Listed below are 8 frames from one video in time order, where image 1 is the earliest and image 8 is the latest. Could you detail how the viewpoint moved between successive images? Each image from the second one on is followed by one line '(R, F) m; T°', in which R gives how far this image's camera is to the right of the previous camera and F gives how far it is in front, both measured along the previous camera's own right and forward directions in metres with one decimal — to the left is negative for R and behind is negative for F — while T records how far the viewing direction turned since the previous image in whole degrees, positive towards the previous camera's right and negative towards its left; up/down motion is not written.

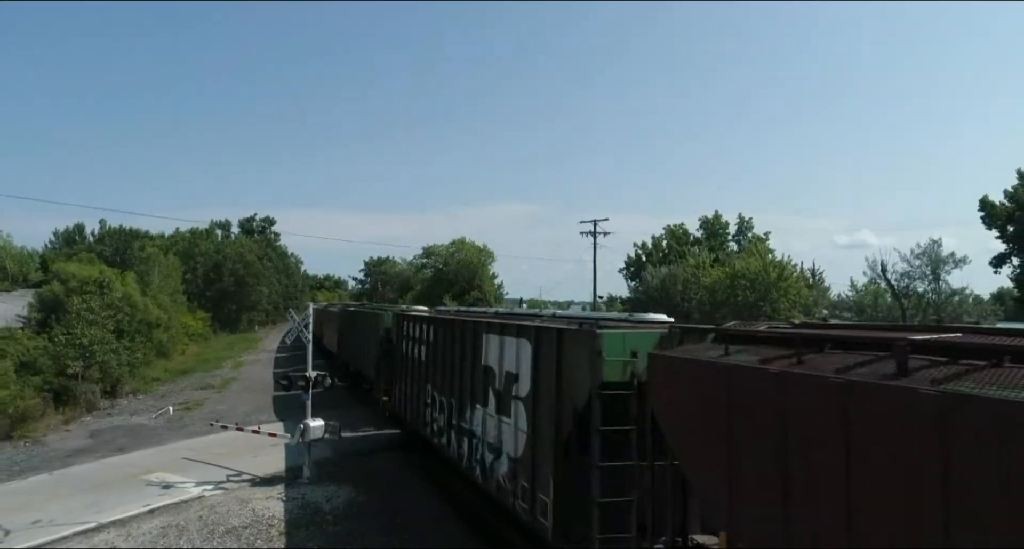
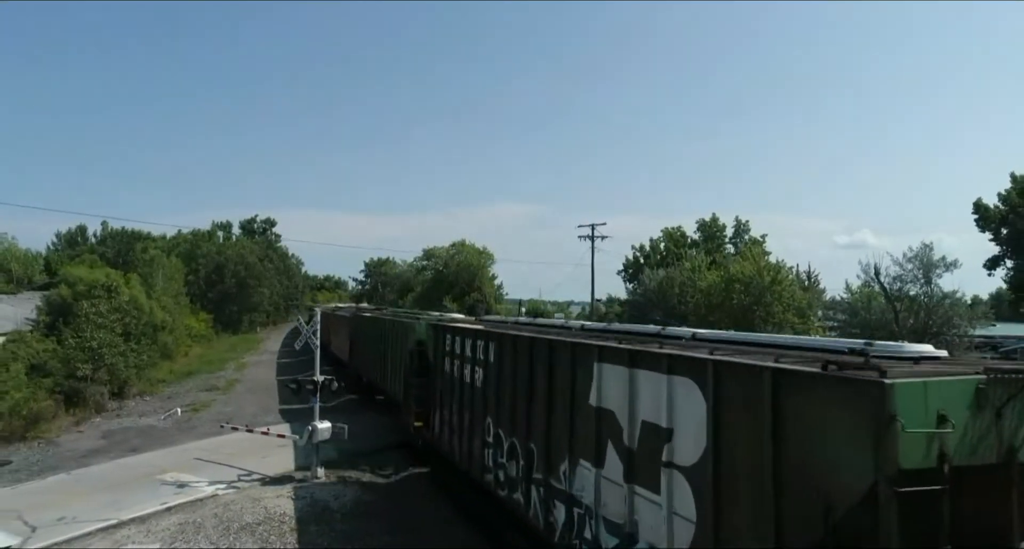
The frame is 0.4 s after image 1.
(0.0, -0.6) m; 0°
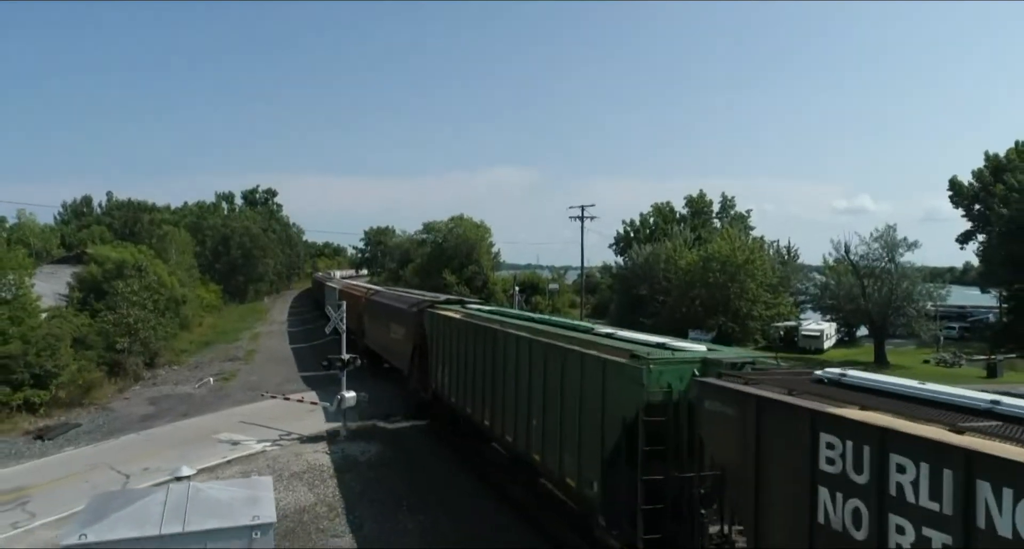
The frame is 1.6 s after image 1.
(+0.1, -2.7) m; 0°
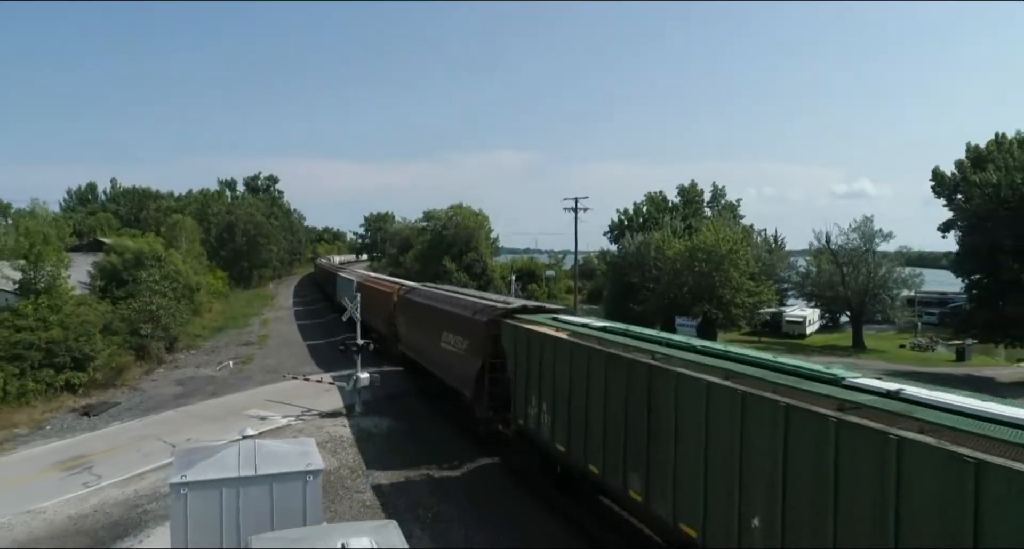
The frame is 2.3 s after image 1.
(+0.1, -2.1) m; 0°
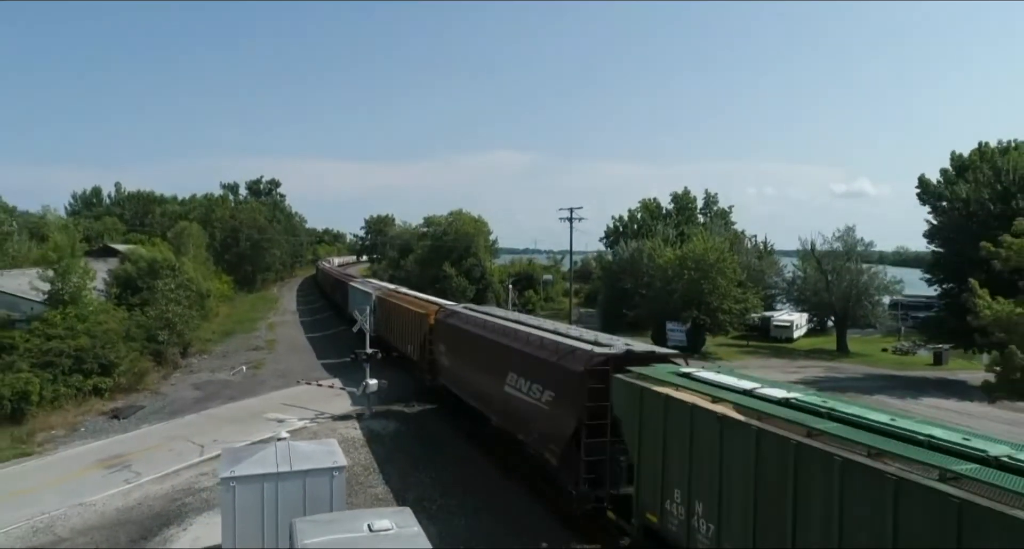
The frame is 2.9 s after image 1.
(+0.1, -1.7) m; 0°
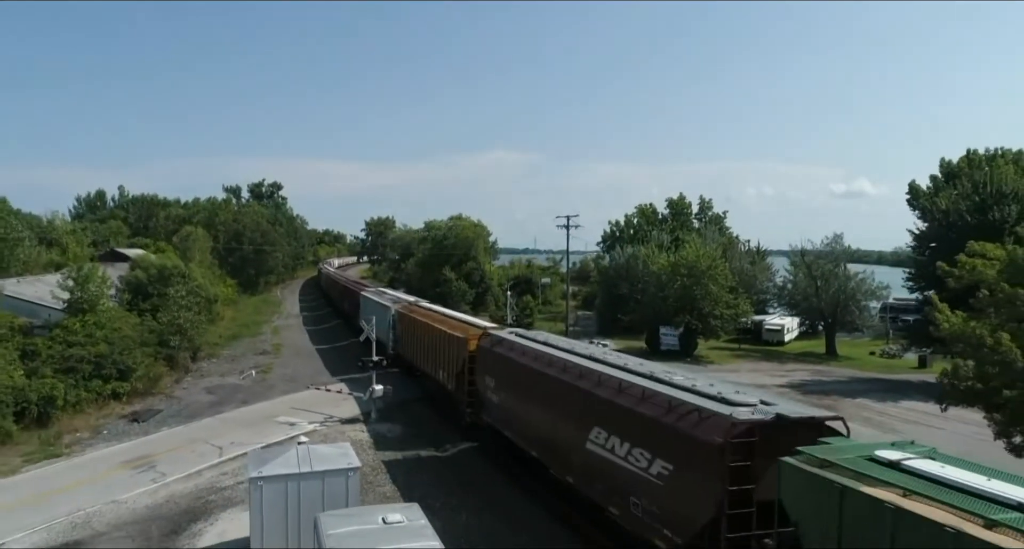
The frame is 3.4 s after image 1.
(+0.1, -1.3) m; 0°
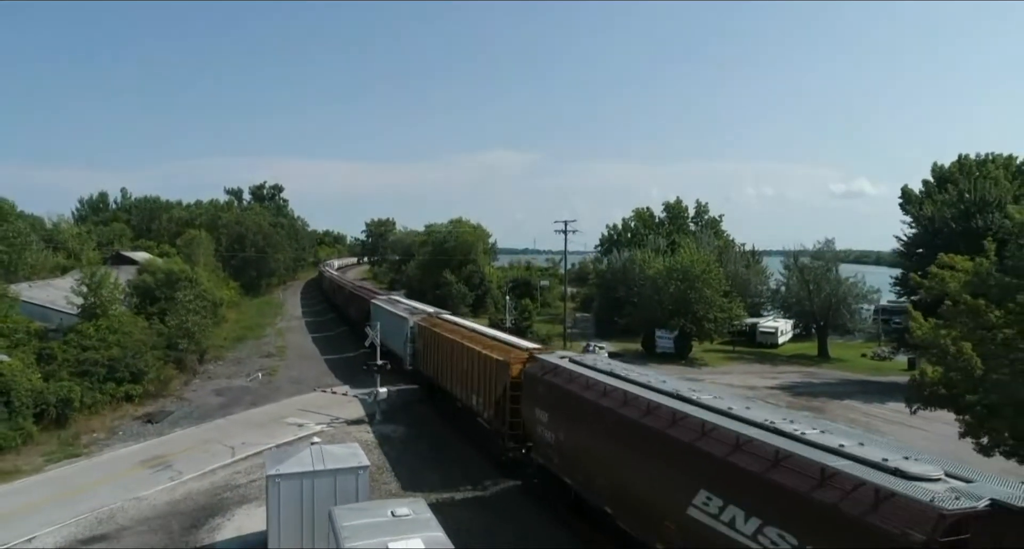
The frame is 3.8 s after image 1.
(0.0, -1.0) m; 0°
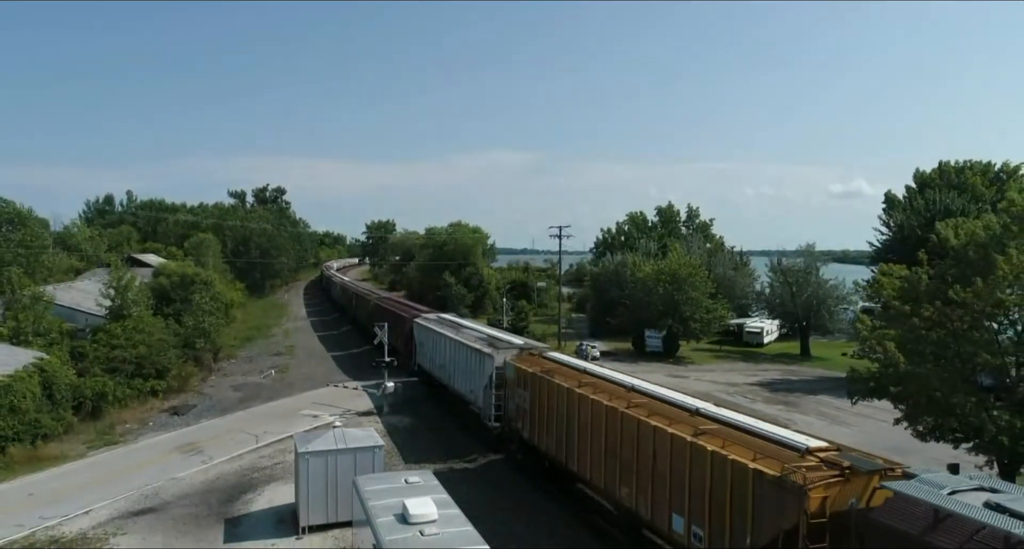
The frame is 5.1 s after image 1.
(+0.1, -2.2) m; 0°
